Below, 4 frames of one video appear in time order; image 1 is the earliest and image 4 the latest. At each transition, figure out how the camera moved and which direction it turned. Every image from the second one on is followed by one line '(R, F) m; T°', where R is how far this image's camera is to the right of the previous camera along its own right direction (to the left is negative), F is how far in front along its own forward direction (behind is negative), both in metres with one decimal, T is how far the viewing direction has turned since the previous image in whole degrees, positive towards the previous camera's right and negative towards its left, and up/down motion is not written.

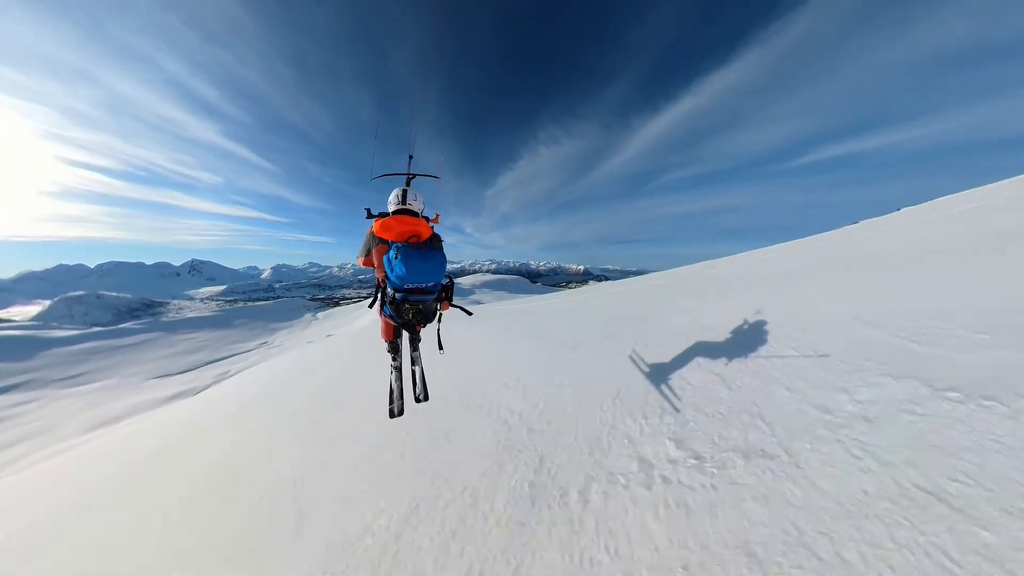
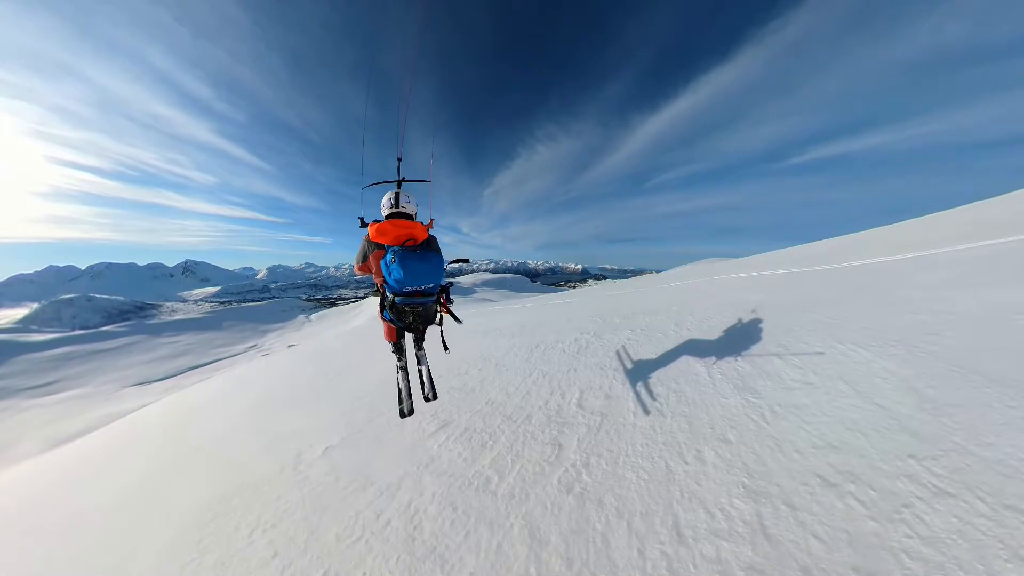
(-0.4, +1.1) m; 0°
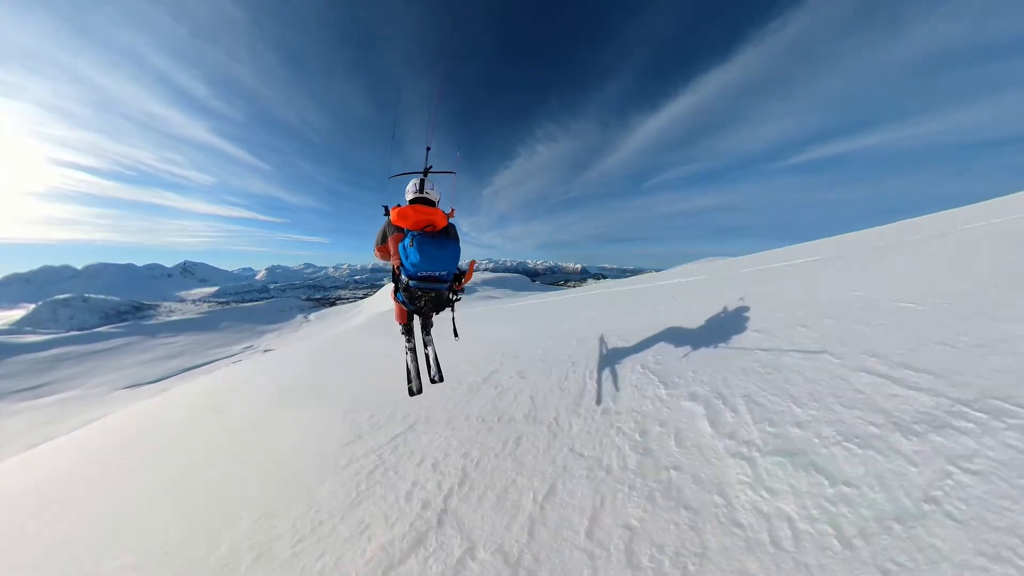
(-0.1, +0.4) m; 0°
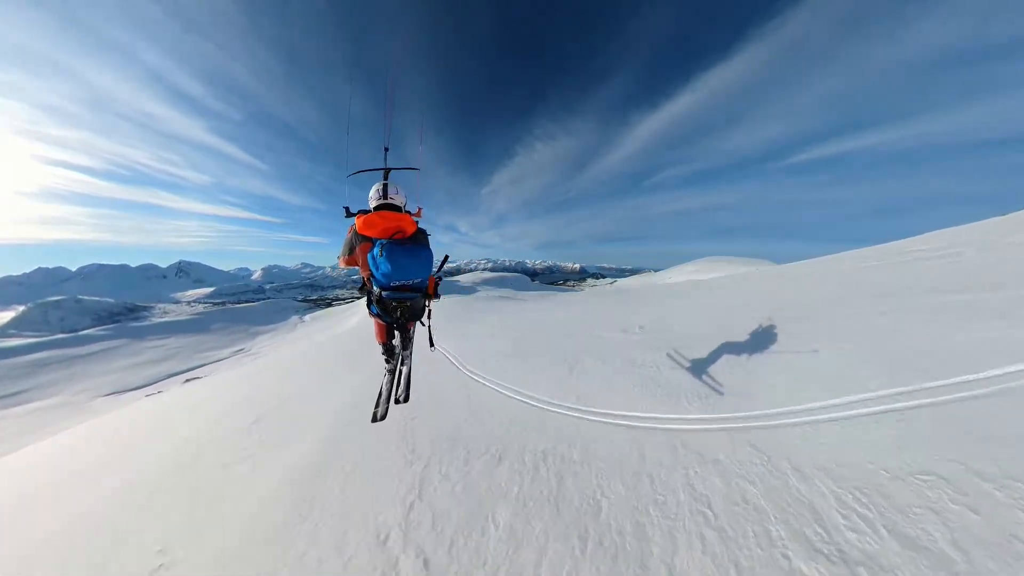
(-0.3, +0.8) m; 0°
